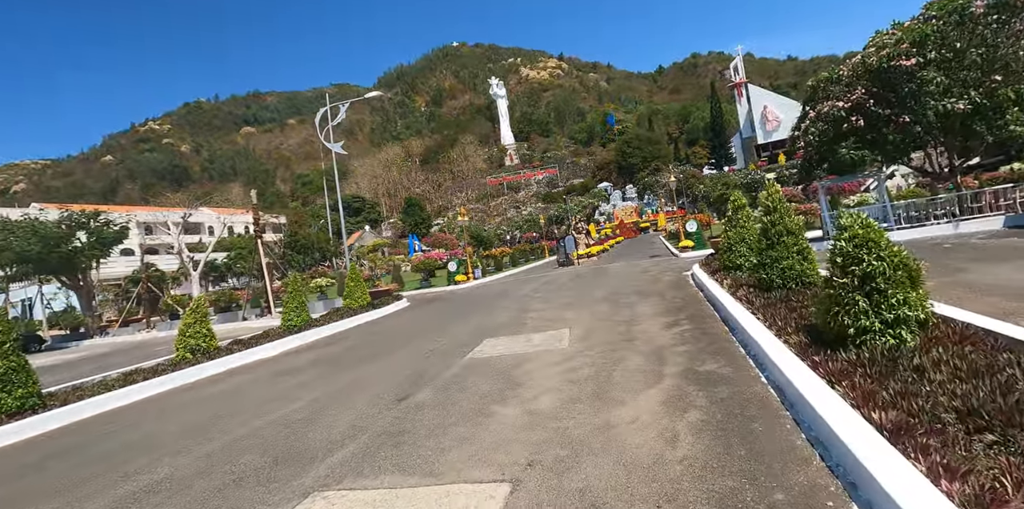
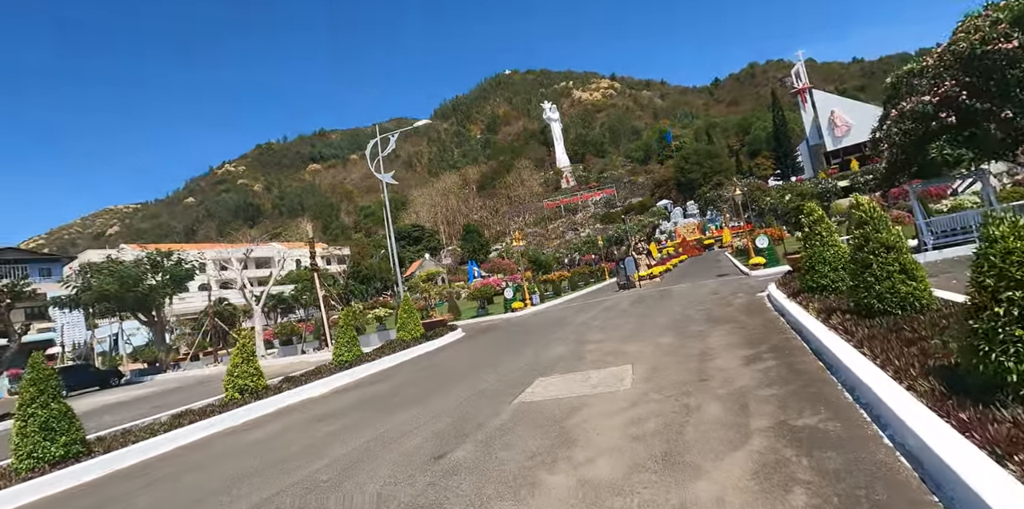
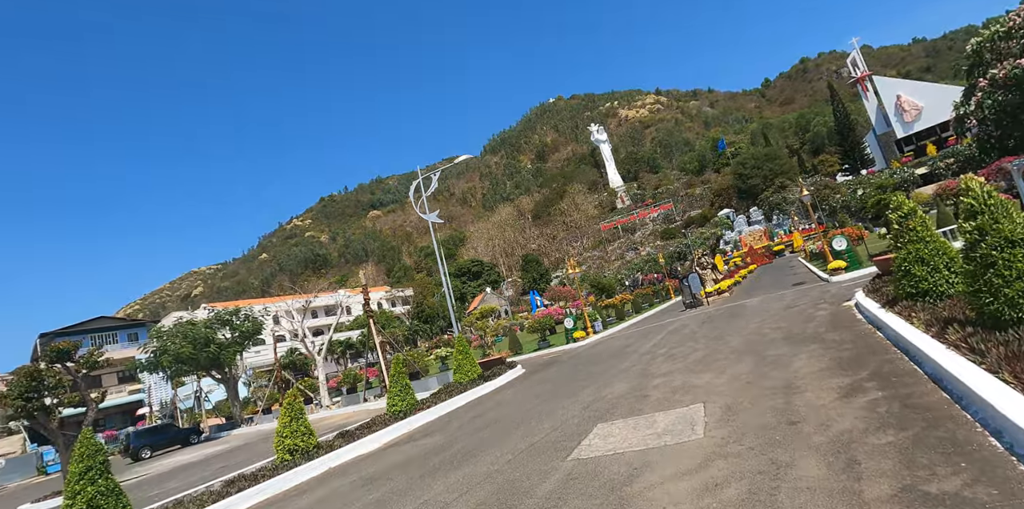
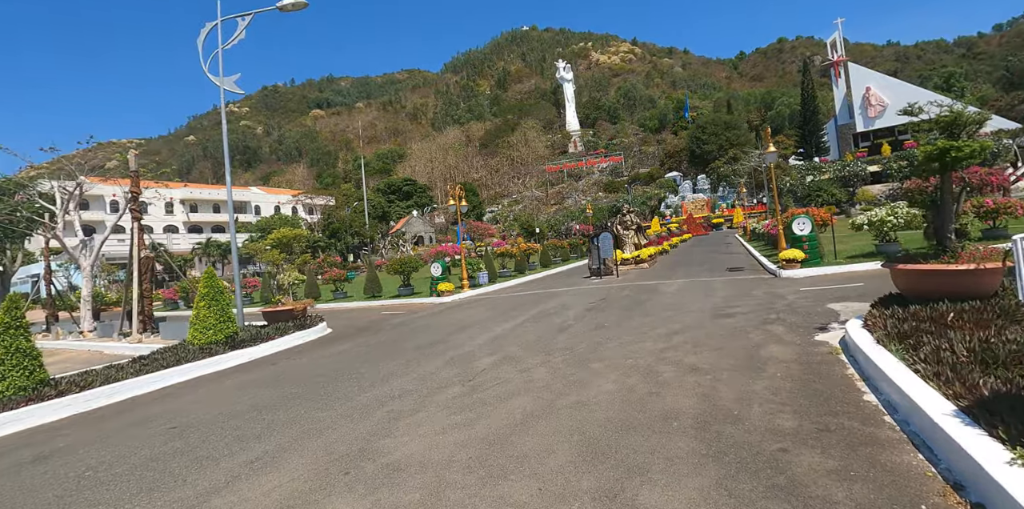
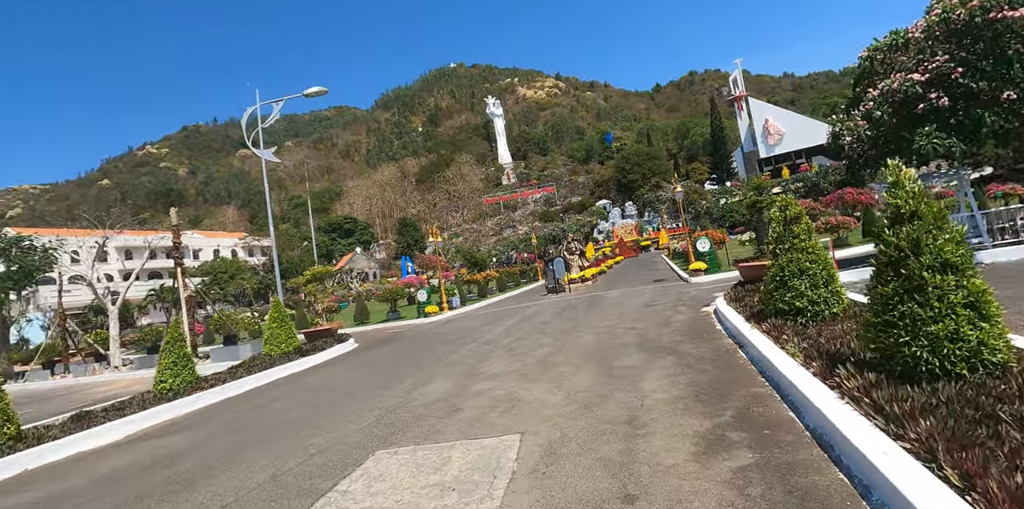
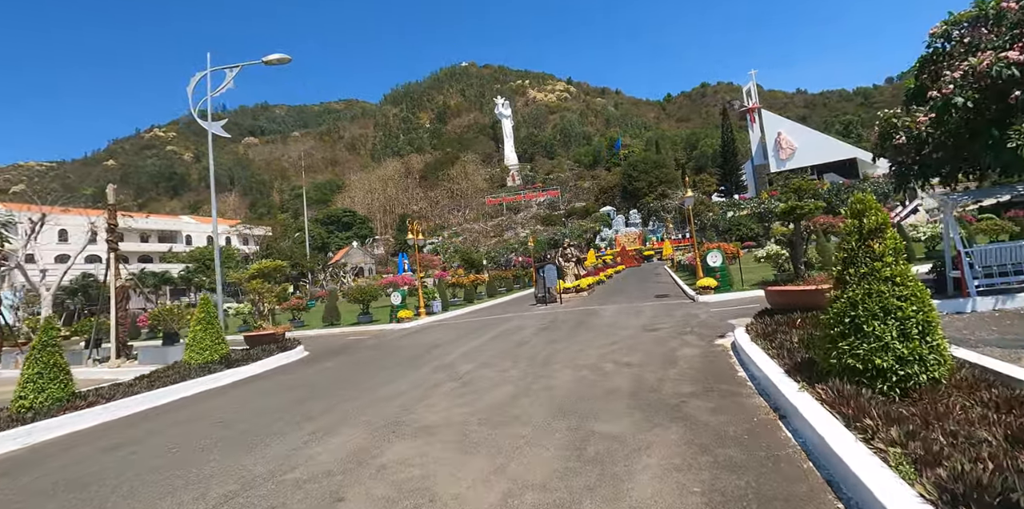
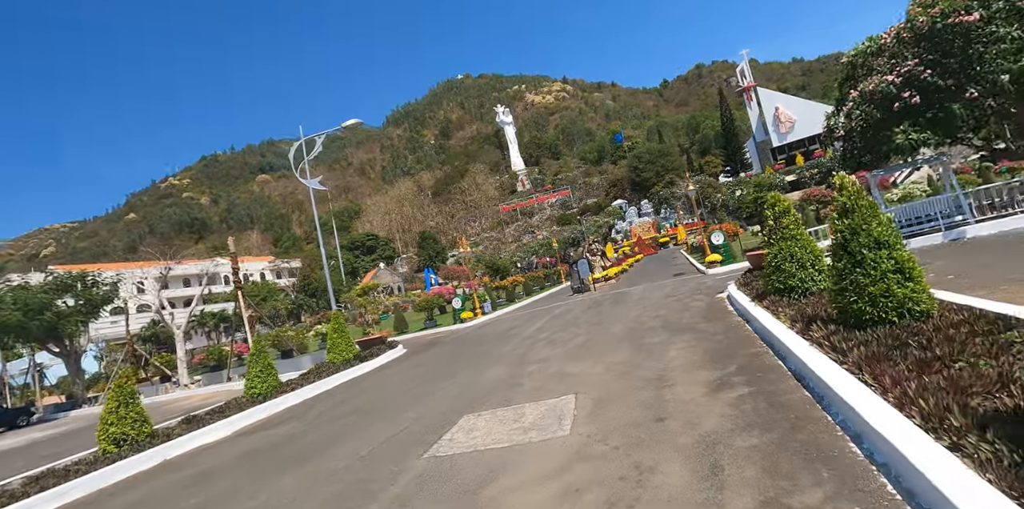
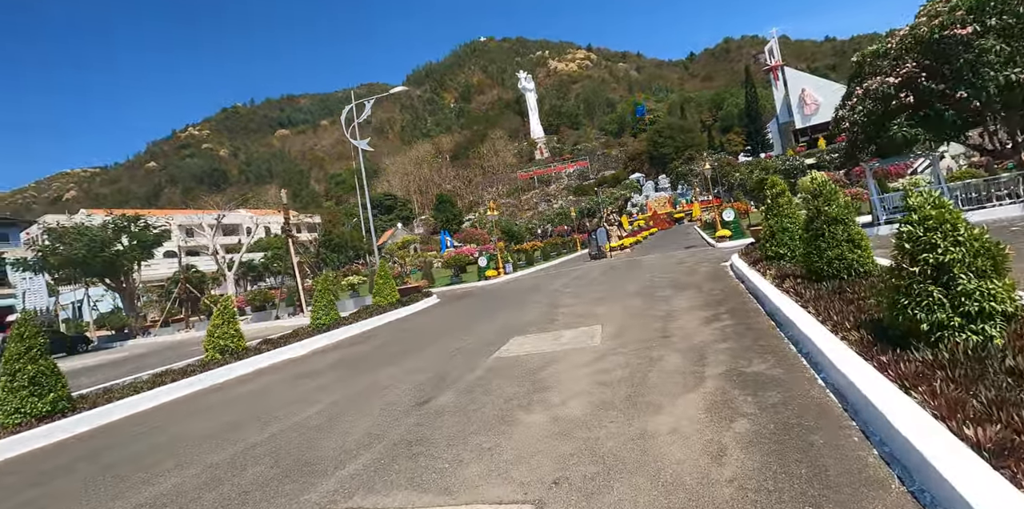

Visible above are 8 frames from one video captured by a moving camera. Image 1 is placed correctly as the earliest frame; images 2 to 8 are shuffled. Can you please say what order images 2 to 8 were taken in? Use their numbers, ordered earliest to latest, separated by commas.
8, 2, 3, 7, 5, 6, 4
